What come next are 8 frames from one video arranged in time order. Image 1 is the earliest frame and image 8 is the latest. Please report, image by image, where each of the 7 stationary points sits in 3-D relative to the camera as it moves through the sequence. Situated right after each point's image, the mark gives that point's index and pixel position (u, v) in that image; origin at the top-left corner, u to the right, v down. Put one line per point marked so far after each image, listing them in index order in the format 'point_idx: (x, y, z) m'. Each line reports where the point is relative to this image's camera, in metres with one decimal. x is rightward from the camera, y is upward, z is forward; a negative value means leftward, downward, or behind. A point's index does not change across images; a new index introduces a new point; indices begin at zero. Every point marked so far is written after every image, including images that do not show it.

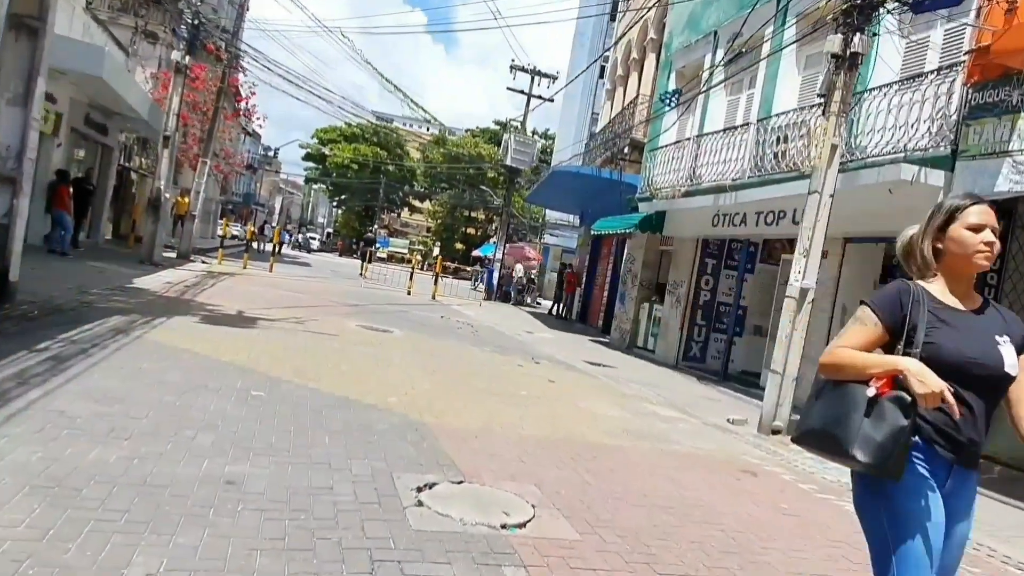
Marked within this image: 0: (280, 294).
0: (-4.0, -0.1, +15.5) m
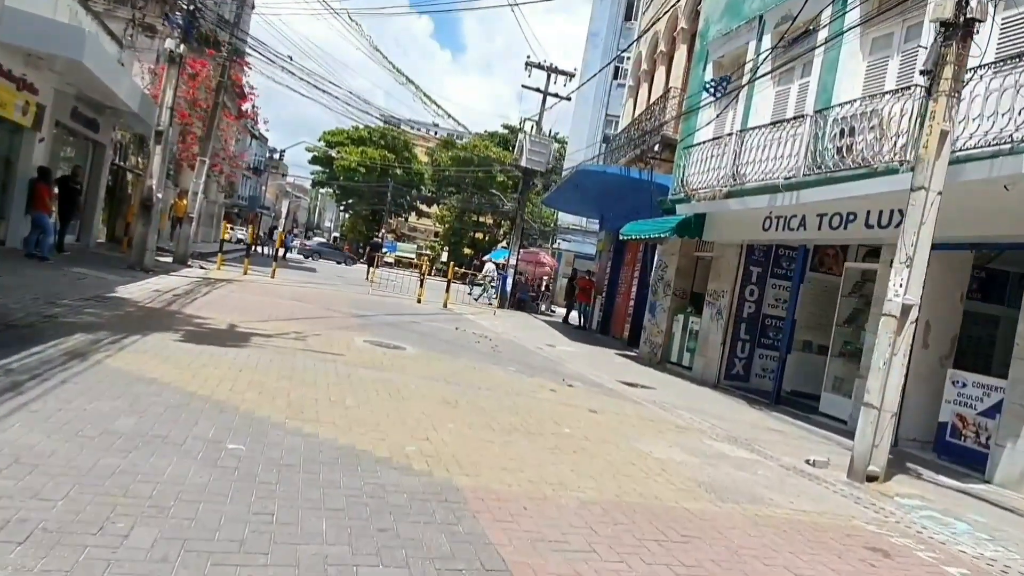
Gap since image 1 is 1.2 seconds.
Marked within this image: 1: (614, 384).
0: (-3.6, -0.3, +14.1) m
1: (+1.3, -1.2, +11.3) m
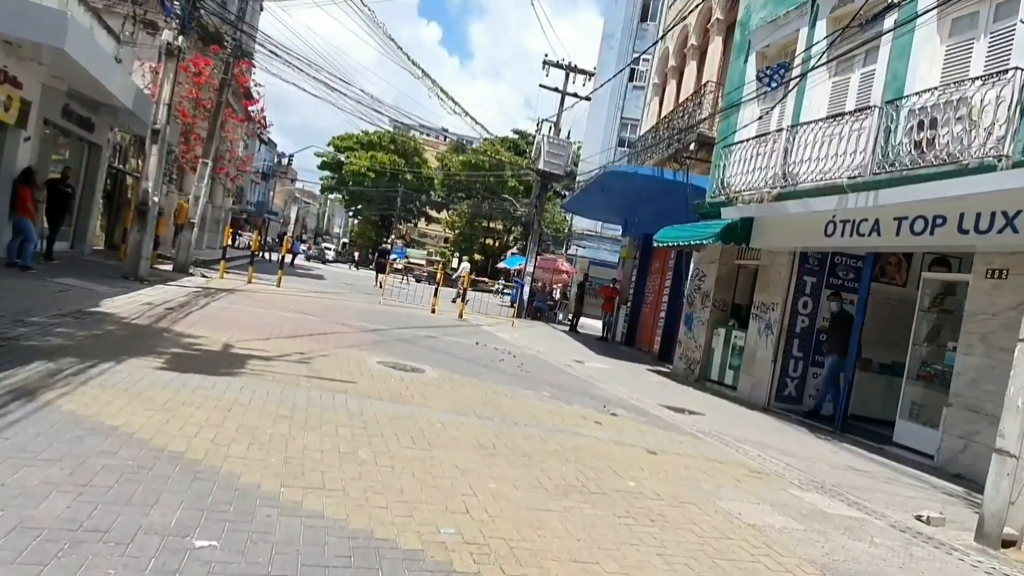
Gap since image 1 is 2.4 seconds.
0: (-3.3, -0.5, +12.9) m
1: (+1.6, -1.4, +10.0) m
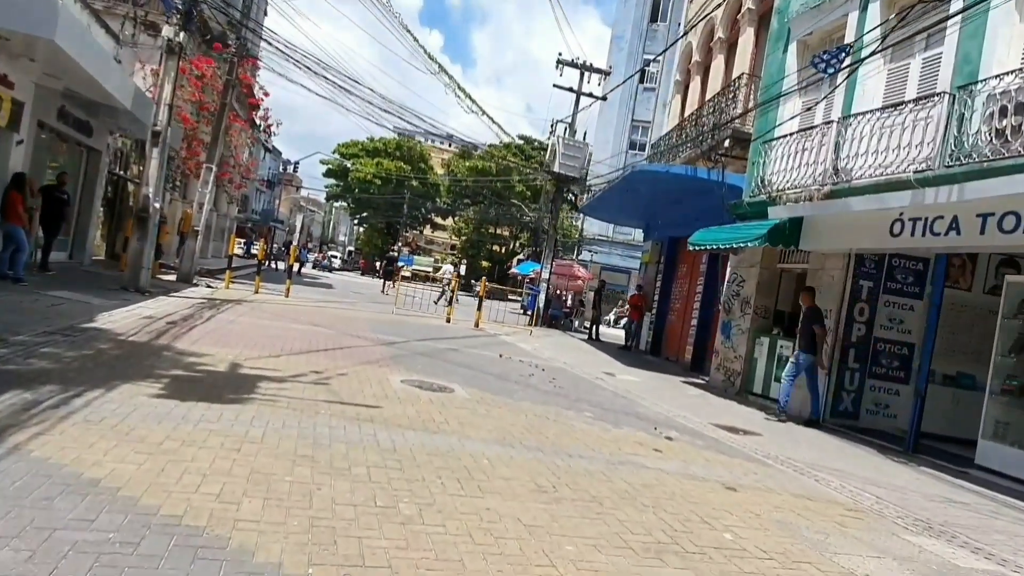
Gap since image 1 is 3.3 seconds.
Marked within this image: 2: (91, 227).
0: (-2.9, -0.6, +11.9) m
1: (+2.0, -1.4, +9.0) m
2: (-8.7, +1.3, +18.5) m
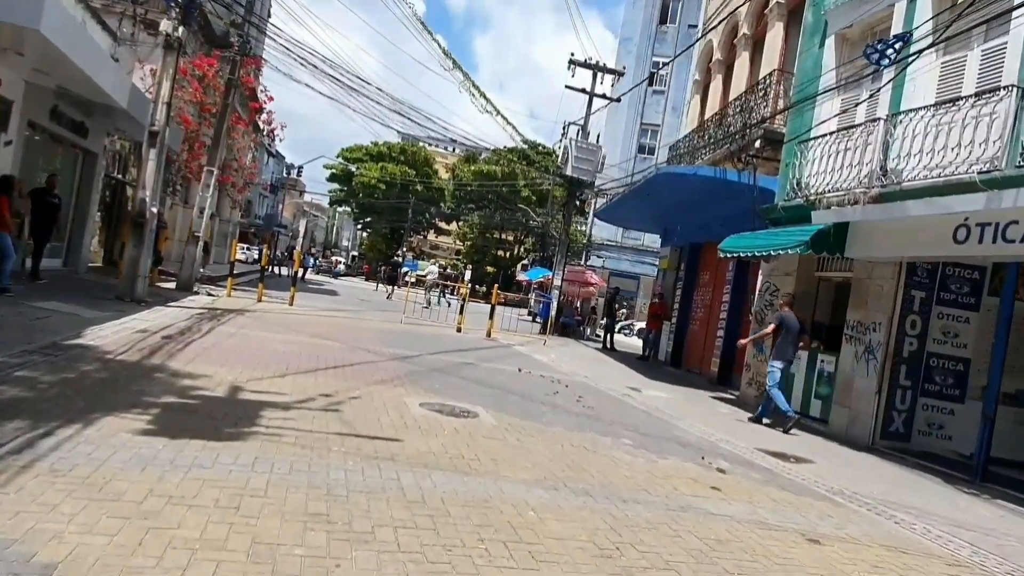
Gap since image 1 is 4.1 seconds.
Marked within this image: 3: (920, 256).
0: (-2.6, -0.7, +11.1) m
1: (+2.3, -1.5, +8.1) m
2: (-8.4, +1.1, +17.7) m
3: (+4.6, +0.4, +10.0) m
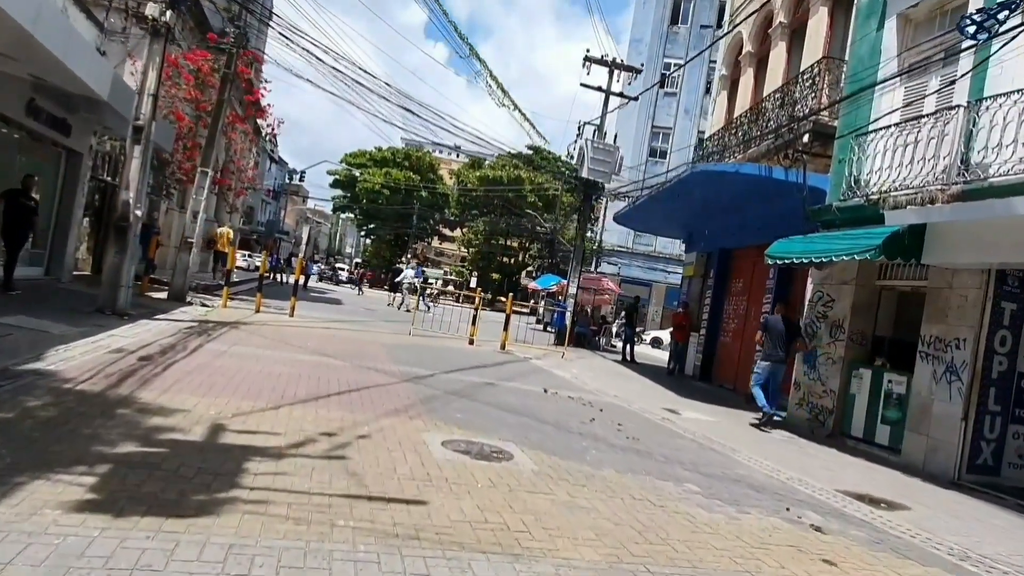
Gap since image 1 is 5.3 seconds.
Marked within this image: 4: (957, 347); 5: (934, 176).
0: (-2.3, -0.9, +9.7) m
1: (+2.6, -1.6, +6.8) m
2: (-8.1, +0.9, +16.4) m
3: (+4.9, +0.3, +8.6) m
4: (+4.6, -0.6, +9.3) m
5: (+4.6, +1.2, +9.8) m
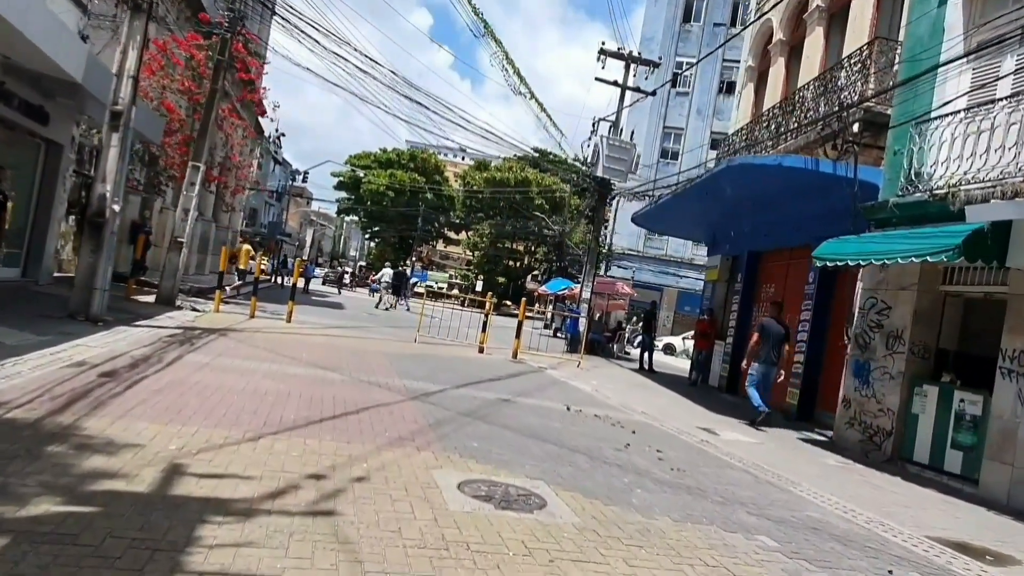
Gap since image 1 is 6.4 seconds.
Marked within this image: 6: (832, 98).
0: (-2.1, -0.9, +8.5) m
1: (+2.8, -1.7, +5.5) m
2: (-7.8, +0.8, +15.2) m
3: (+5.1, +0.2, +7.4) m
4: (+4.8, -0.7, +8.1) m
5: (+4.8, +1.2, +8.5) m
6: (+4.5, +2.7, +12.7) m
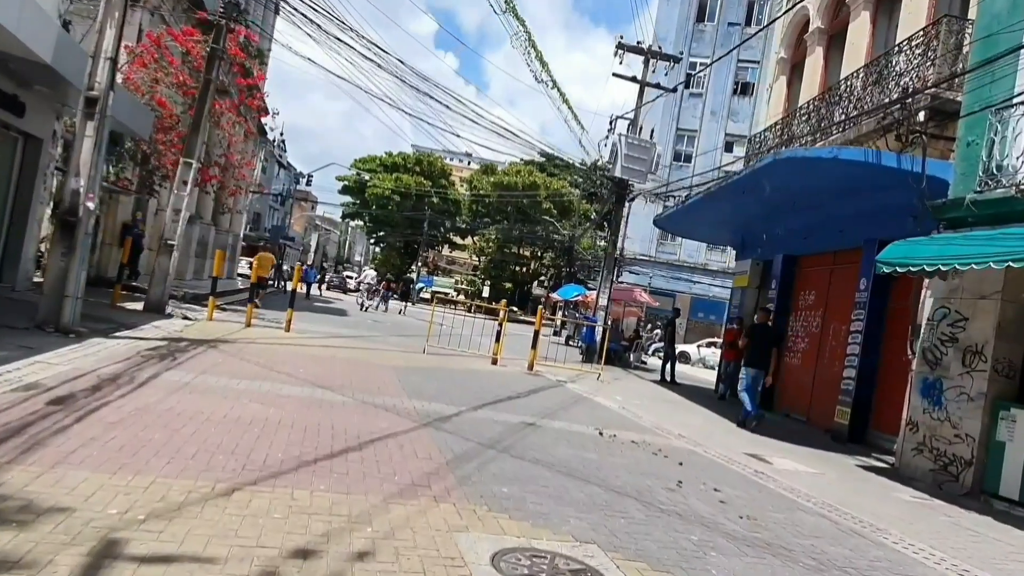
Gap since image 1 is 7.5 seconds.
0: (-1.8, -1.0, +7.3) m
1: (+3.0, -1.7, +4.3) m
2: (-7.5, +0.8, +14.0) m
3: (+5.3, +0.1, +6.1) m
4: (+5.1, -0.7, +6.8) m
5: (+5.0, +1.1, +7.3) m
6: (+4.8, +2.6, +11.5) m
